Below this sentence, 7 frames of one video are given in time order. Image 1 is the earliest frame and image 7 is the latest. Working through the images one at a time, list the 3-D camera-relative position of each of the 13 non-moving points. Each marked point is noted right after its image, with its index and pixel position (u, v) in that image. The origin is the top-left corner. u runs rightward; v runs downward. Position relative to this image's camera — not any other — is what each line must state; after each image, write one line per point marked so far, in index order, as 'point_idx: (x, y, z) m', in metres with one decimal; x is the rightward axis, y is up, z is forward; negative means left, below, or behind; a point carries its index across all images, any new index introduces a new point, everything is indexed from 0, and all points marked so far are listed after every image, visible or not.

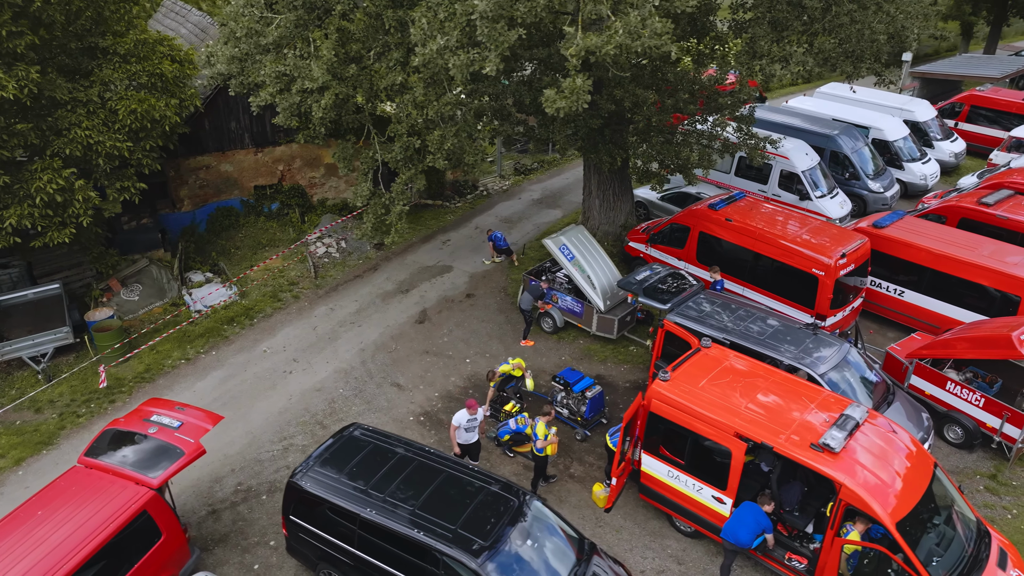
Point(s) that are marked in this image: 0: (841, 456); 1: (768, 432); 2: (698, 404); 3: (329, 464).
0: (+3.6, -1.9, +8.1) m
1: (+2.9, -1.7, +8.3) m
2: (+2.3, -1.5, +8.8) m
3: (-2.3, -2.1, +8.6) m
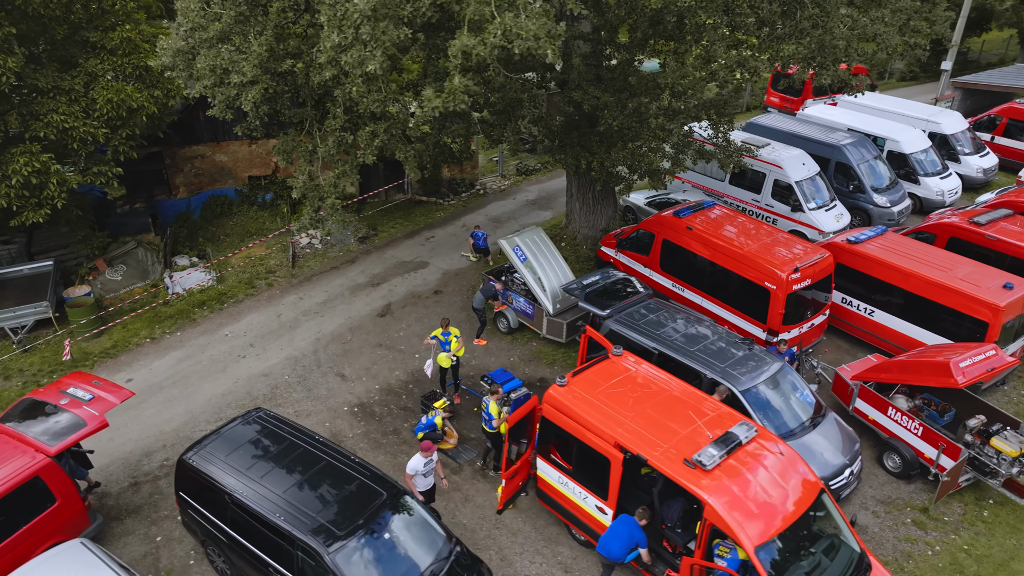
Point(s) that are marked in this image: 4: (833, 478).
0: (+2.2, -2.0, +7.8) m
1: (+1.5, -1.8, +8.1) m
2: (+0.9, -1.5, +8.7) m
3: (-3.7, -1.9, +8.9) m
4: (+4.2, -2.5, +9.4) m
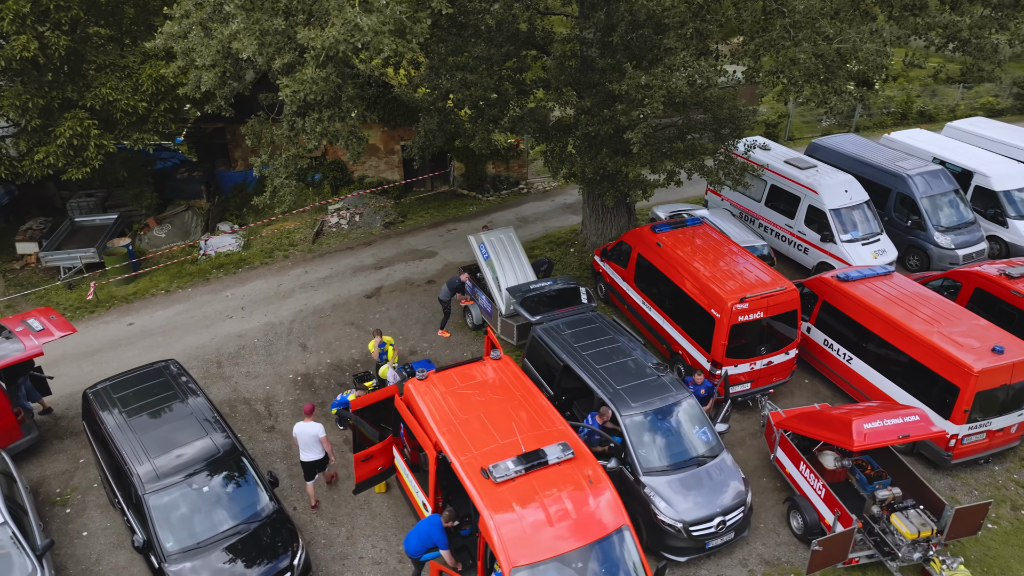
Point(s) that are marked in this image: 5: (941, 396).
0: (-0.1, -2.1, +7.6) m
1: (-0.6, -1.8, +8.1) m
2: (-1.1, -1.5, +8.7) m
3: (-5.5, -1.3, +10.0) m
4: (+2.2, -2.9, +8.7) m
5: (+6.1, -1.6, +10.3) m
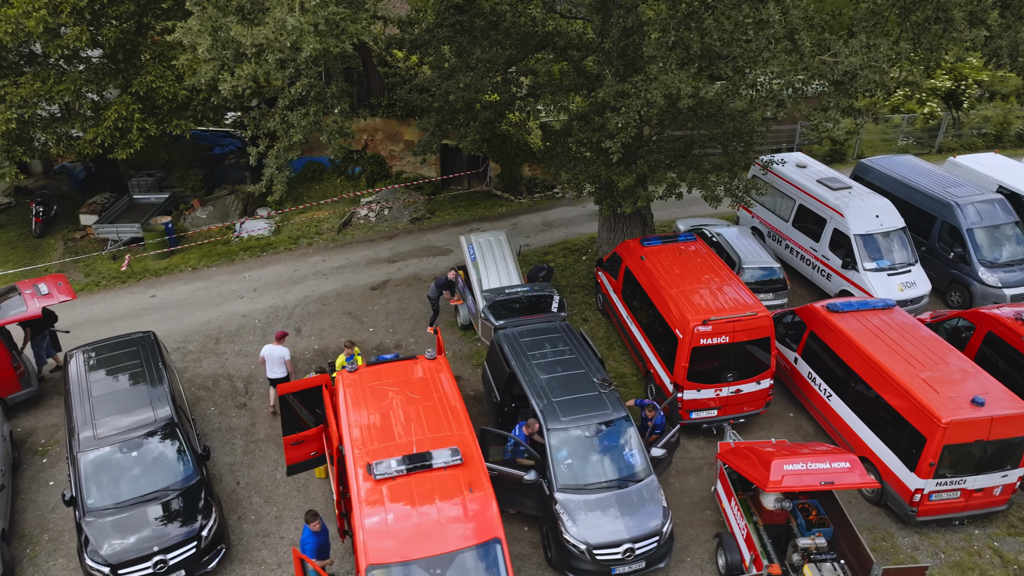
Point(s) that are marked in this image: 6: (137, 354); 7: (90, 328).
0: (-1.3, -2.1, +7.7) m
1: (-1.8, -1.8, +8.2) m
2: (-2.1, -1.4, +8.9) m
3: (-6.3, -0.9, +10.8) m
4: (+1.0, -3.1, +8.5) m
5: (+5.2, -2.1, +9.4) m
6: (-5.6, -1.0, +10.7) m
7: (-8.3, -0.8, +14.0) m
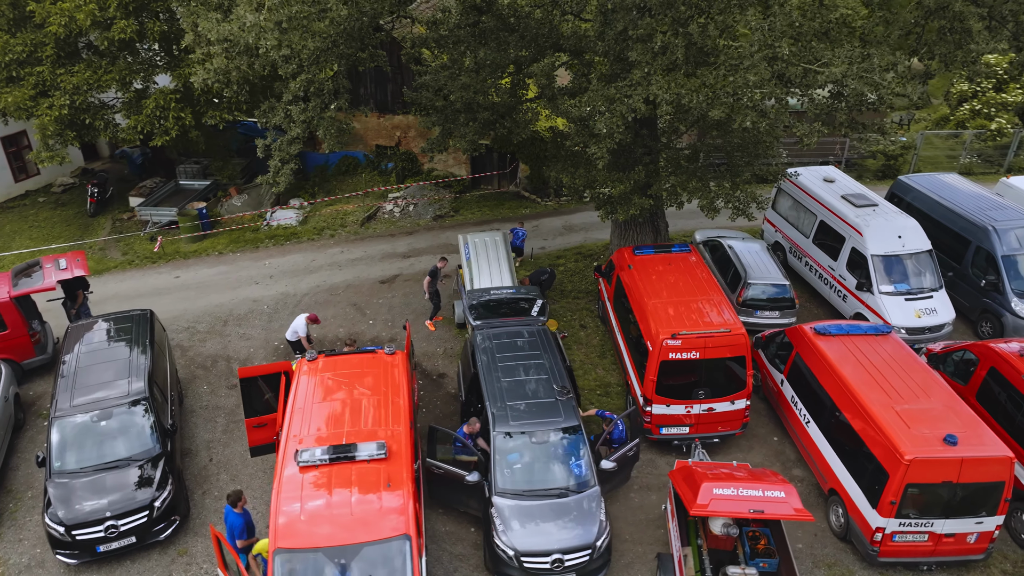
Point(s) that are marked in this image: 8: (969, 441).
0: (-2.2, -2.0, +7.9) m
1: (-2.6, -1.7, +8.5) m
2: (-2.8, -1.3, +9.2) m
3: (-6.7, -0.6, +11.6) m
4: (+0.2, -3.1, +8.4) m
5: (+4.5, -2.4, +8.8) m
6: (-6.0, -0.7, +11.3) m
7: (-8.3, -0.3, +14.9) m
8: (+5.5, -1.8, +8.5) m
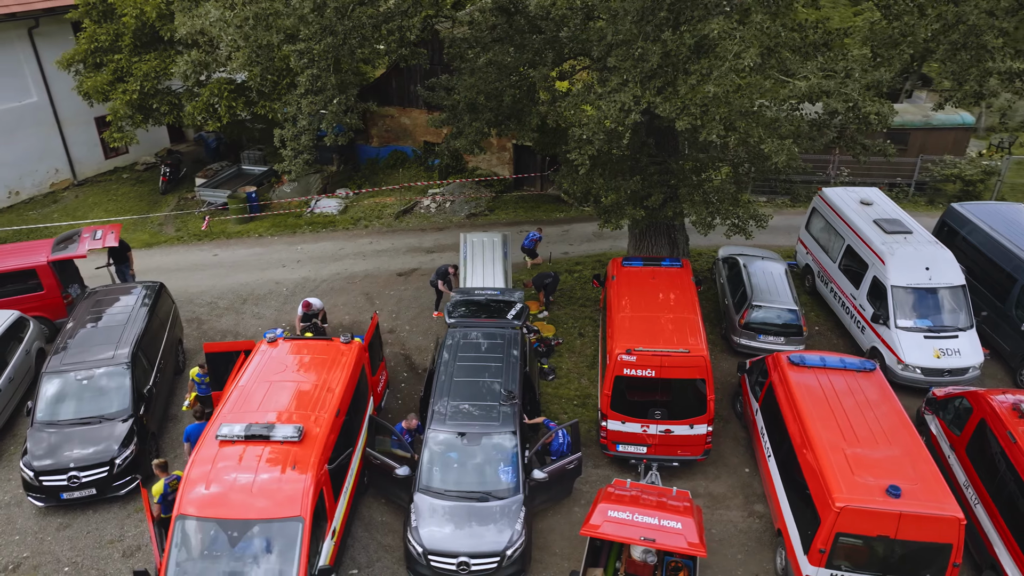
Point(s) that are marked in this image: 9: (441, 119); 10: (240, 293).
0: (-3.3, -1.9, +8.3) m
1: (-3.5, -1.5, +8.9) m
2: (-3.6, -1.1, +9.7) m
3: (-7.0, -0.1, +12.6) m
4: (-0.9, -3.1, +8.4) m
5: (+3.5, -2.7, +8.2) m
6: (-6.4, -0.2, +12.2) m
7: (-8.1, +0.3, +16.2) m
8: (+4.4, -2.2, +7.7) m
9: (-1.5, +3.4, +14.6) m
10: (-5.9, -0.1, +15.4) m
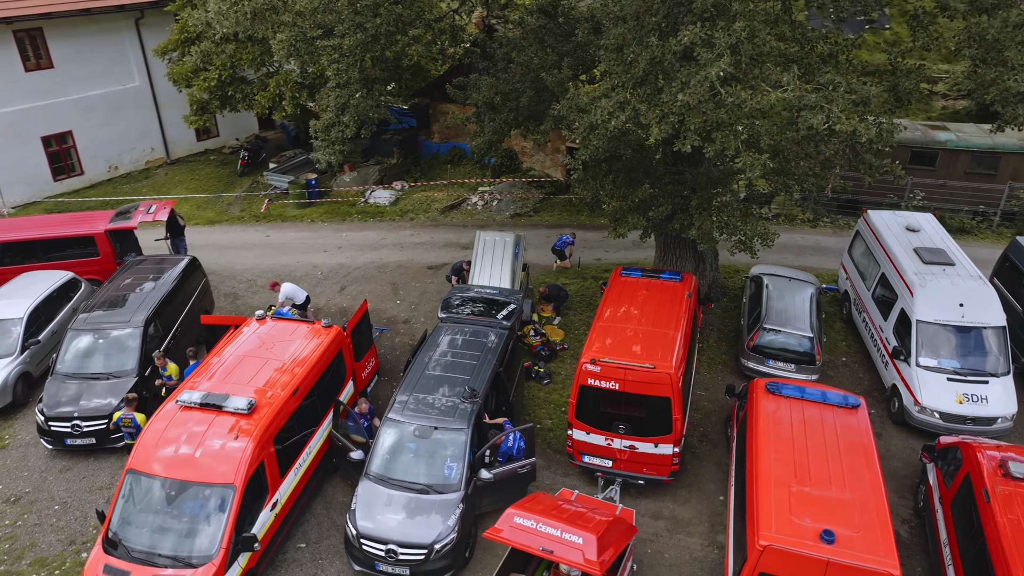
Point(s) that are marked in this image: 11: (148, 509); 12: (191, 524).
0: (-4.0, -1.6, +8.8) m
1: (-4.1, -1.1, +9.5) m
2: (-4.0, -0.8, +10.3) m
3: (-6.9, +0.5, +13.6) m
4: (-1.8, -3.0, +8.7) m
5: (+2.5, -3.0, +7.8) m
6: (-6.3, +0.3, +13.2) m
7: (-7.4, +0.9, +17.4) m
8: (+3.4, -2.6, +7.2) m
9: (-0.8, +3.5, +14.8) m
10: (-5.3, +0.4, +16.3) m
11: (-4.1, -2.5, +8.1) m
12: (-3.5, -2.7, +8.0) m
